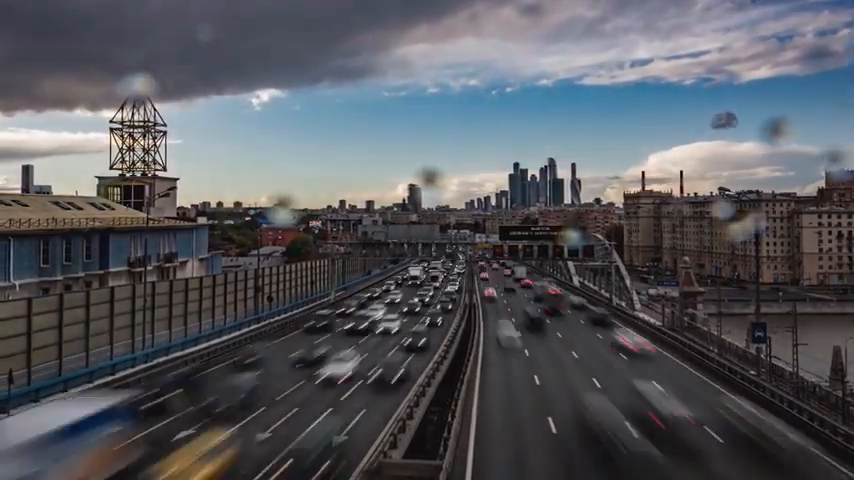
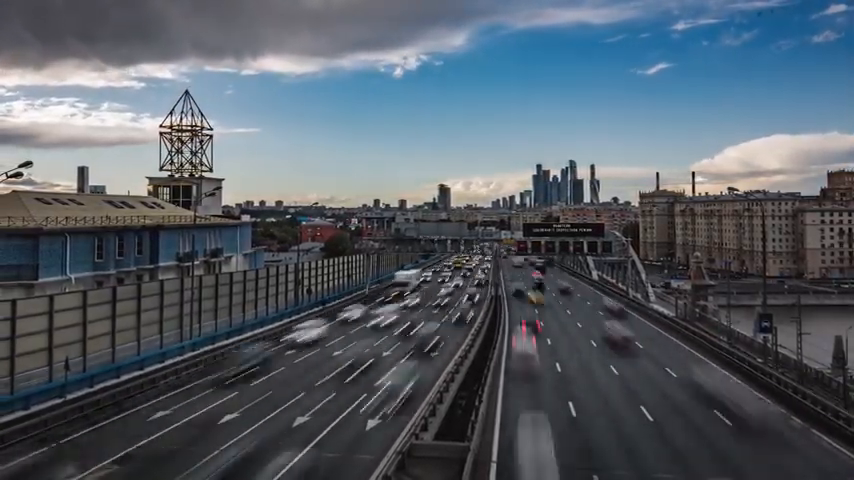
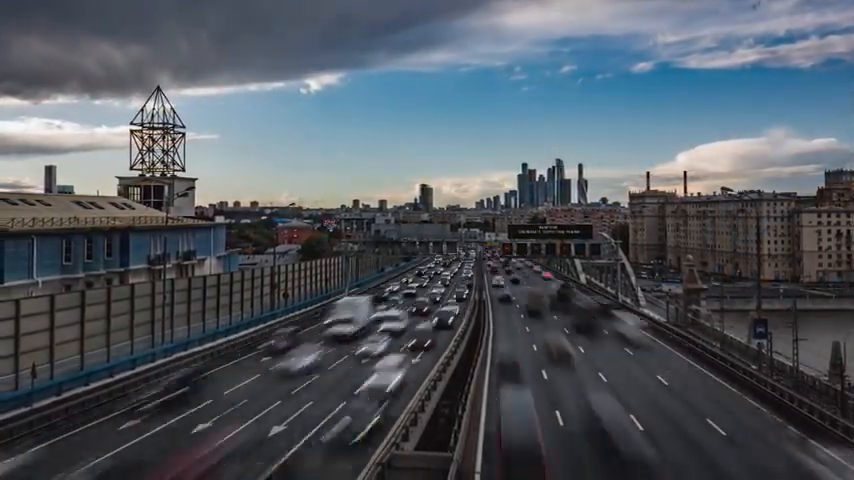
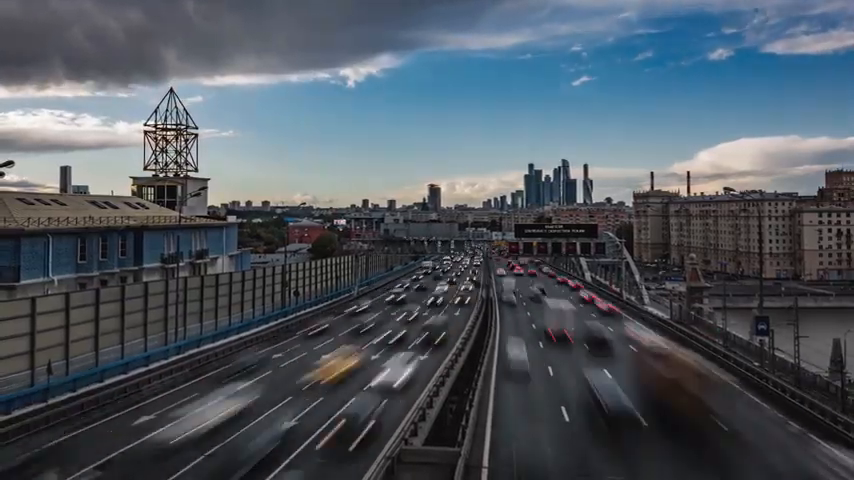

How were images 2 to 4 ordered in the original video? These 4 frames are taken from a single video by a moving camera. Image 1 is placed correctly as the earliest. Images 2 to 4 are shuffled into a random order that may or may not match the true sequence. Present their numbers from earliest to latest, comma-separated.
3, 4, 2
